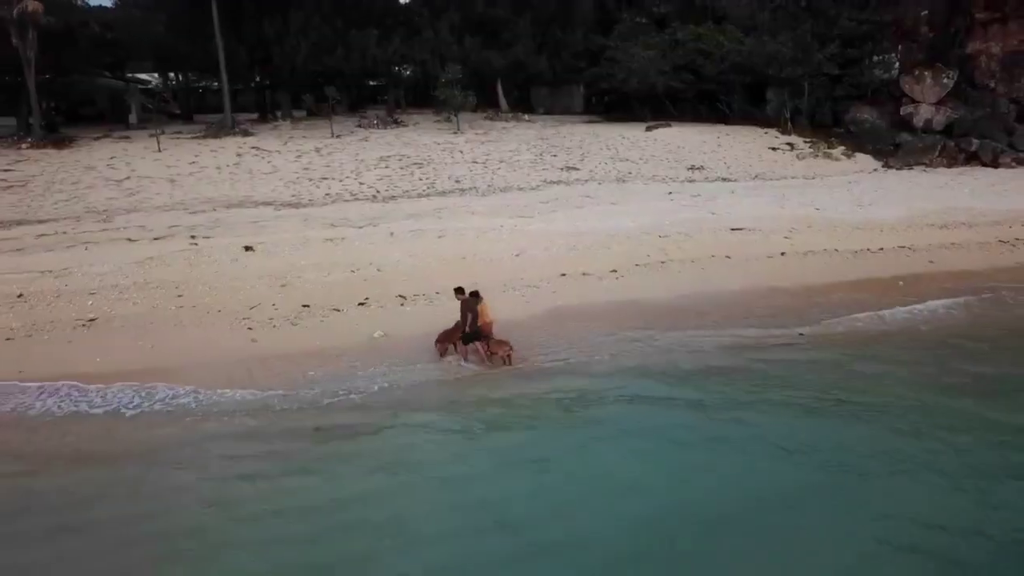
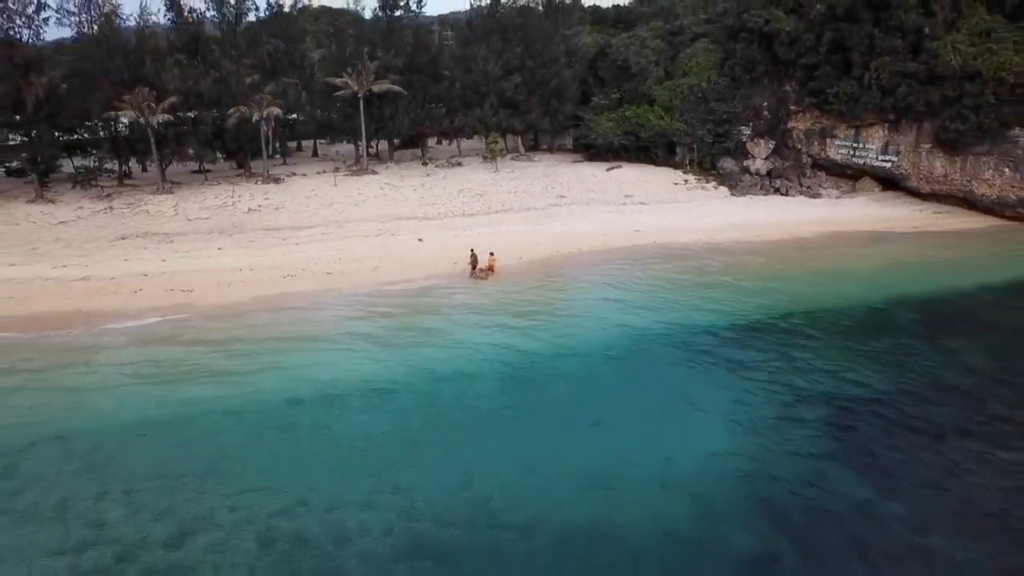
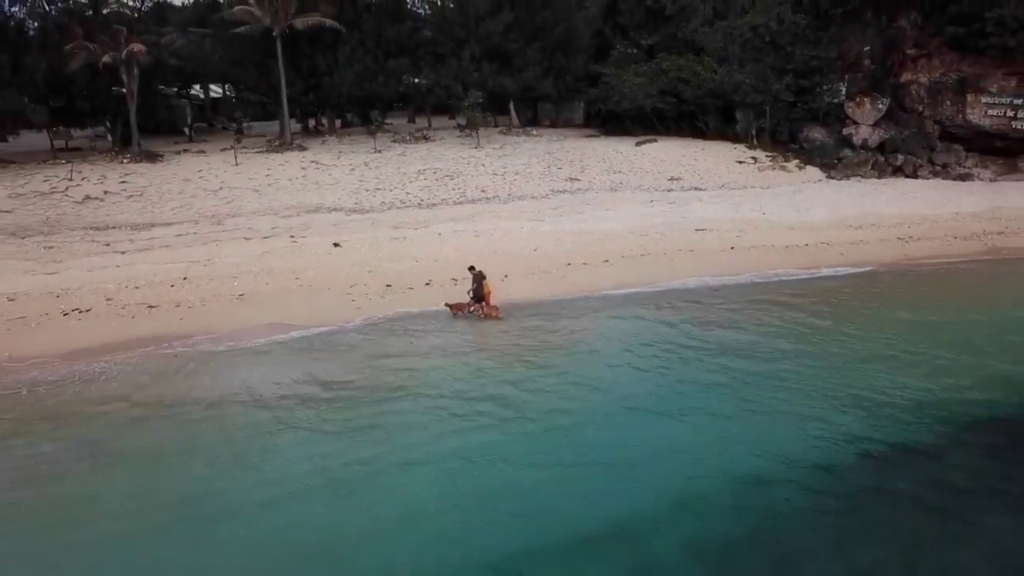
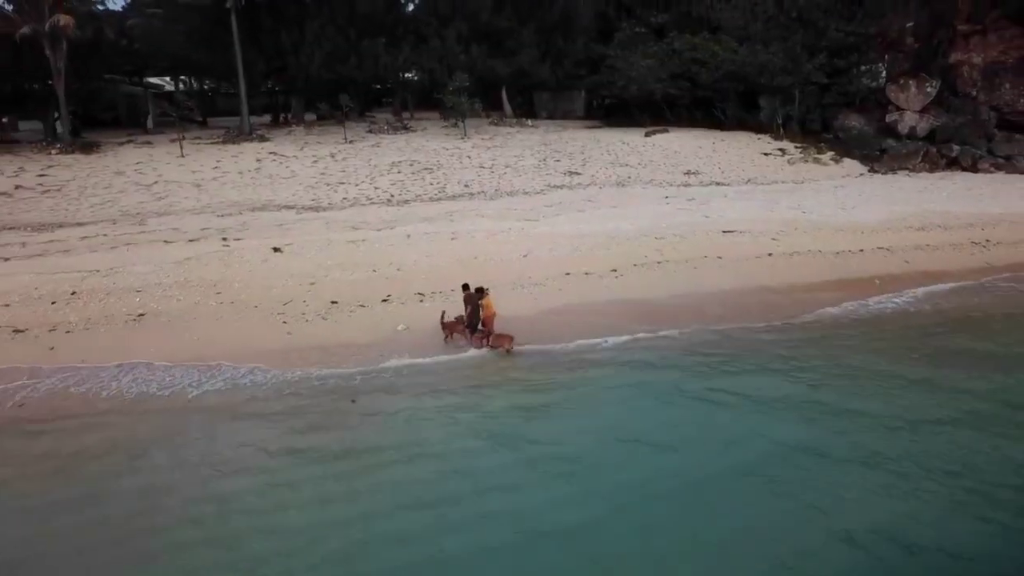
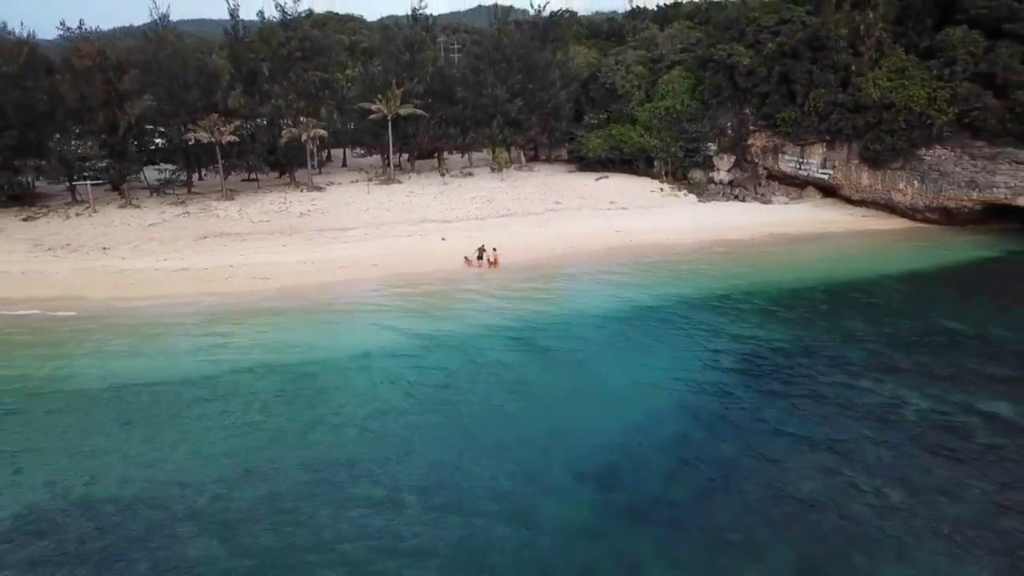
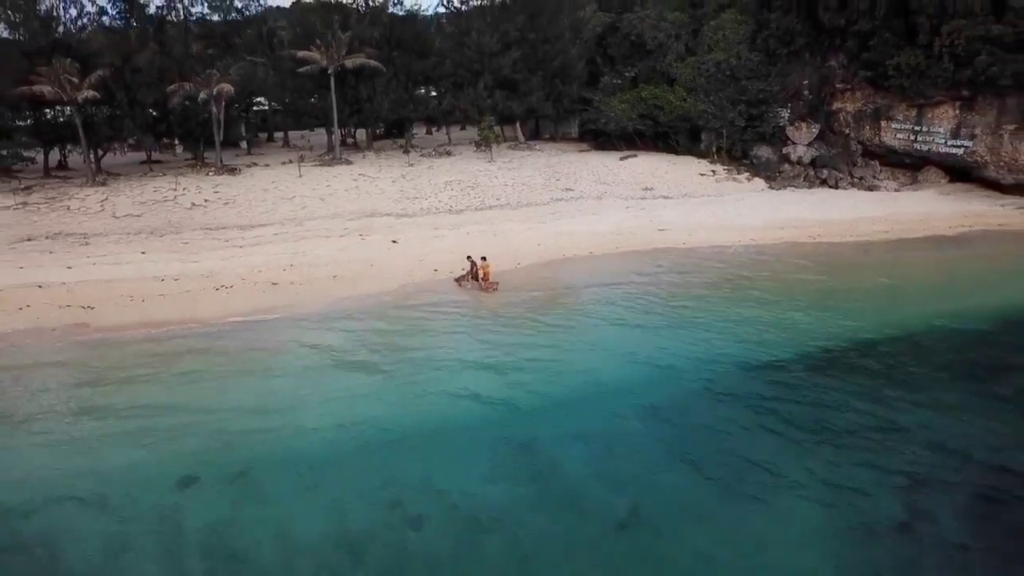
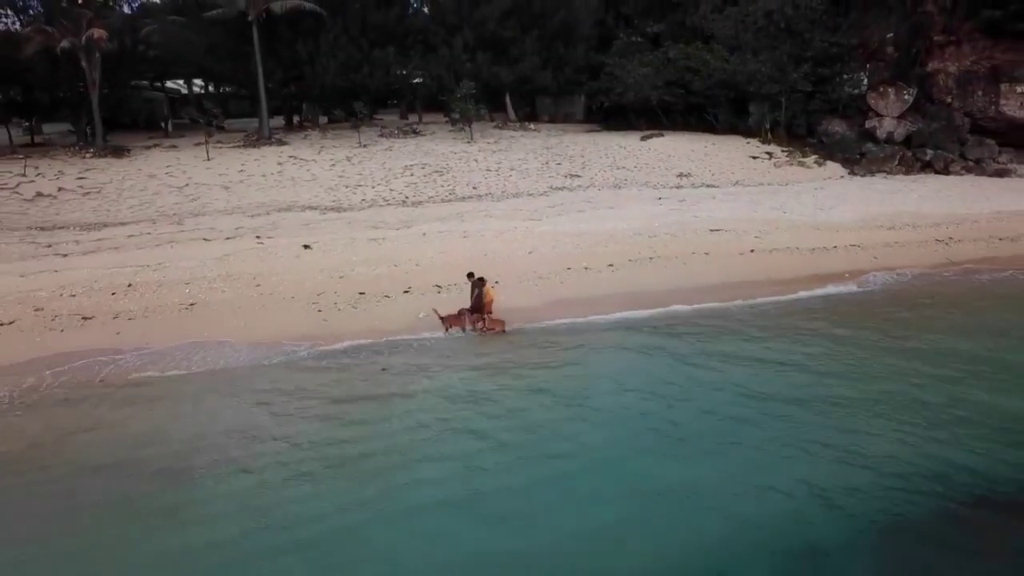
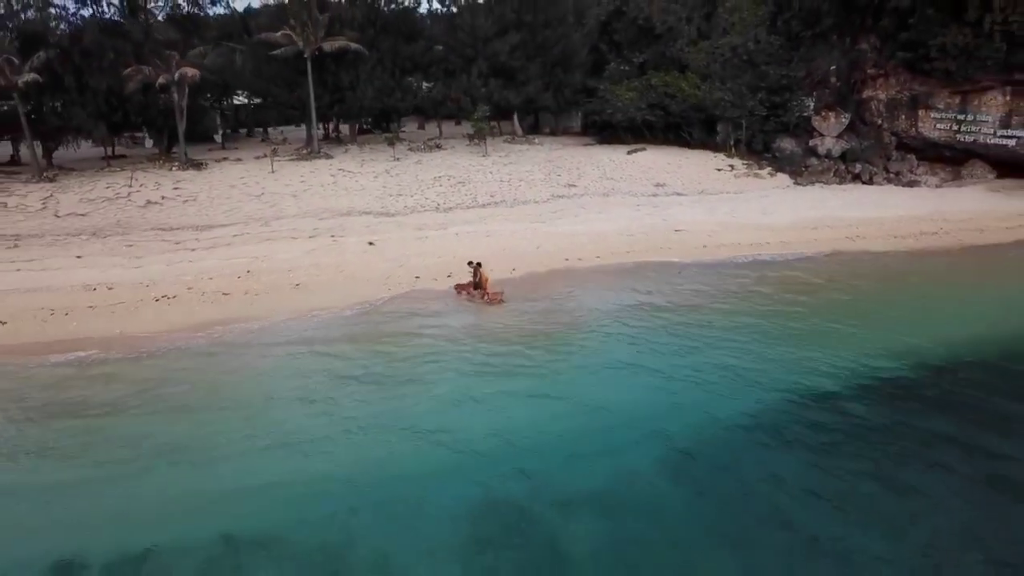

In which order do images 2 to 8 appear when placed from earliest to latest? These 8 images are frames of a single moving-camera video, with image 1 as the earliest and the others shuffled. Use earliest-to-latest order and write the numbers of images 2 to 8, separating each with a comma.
4, 7, 3, 8, 6, 2, 5
